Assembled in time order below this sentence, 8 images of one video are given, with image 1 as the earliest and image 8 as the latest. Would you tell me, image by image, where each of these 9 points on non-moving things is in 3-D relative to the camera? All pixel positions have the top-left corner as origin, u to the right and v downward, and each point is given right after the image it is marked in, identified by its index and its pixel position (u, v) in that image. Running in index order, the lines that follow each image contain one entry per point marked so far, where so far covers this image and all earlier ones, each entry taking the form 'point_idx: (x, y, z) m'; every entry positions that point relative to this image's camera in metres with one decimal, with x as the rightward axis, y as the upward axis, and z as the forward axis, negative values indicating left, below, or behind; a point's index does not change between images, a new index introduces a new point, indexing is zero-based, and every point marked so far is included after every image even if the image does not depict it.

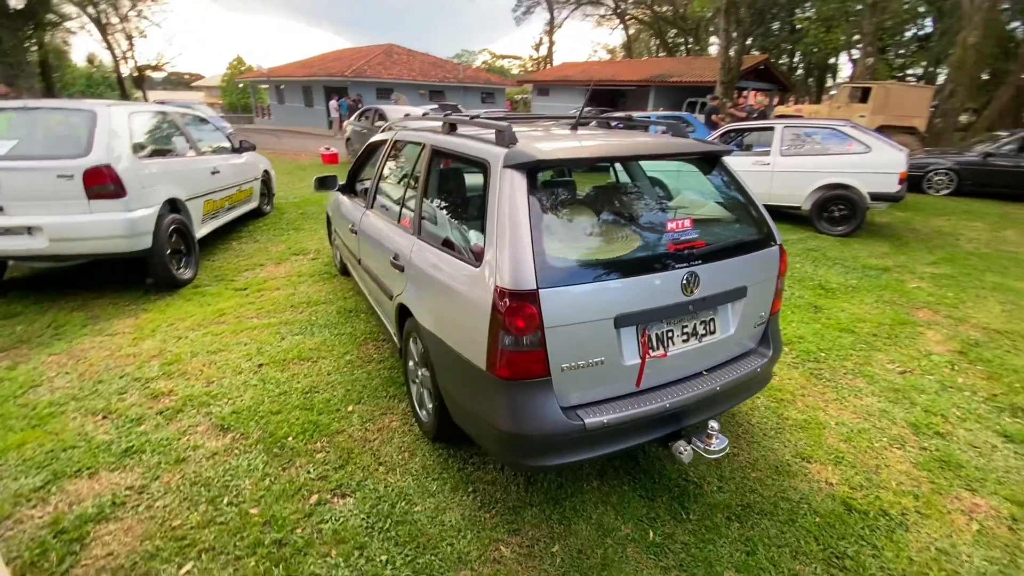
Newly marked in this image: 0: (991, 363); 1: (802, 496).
0: (+3.5, -0.5, +3.5) m
1: (+1.4, -1.0, +2.3) m
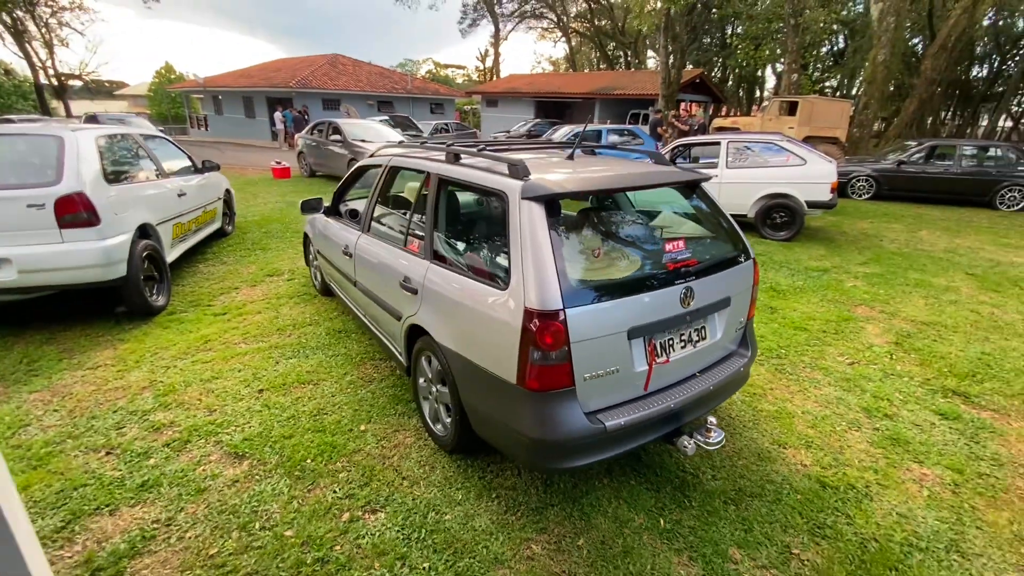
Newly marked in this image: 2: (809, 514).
0: (+3.4, -0.5, +4.0) m
1: (+1.5, -1.0, +2.6) m
2: (+1.5, -1.1, +2.4) m
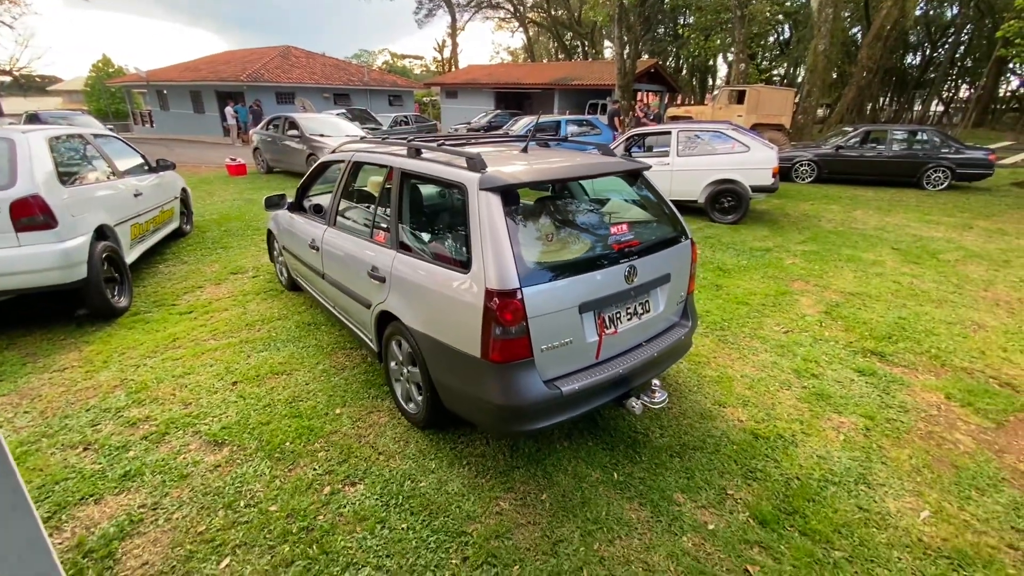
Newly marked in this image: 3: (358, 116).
0: (+3.1, -0.3, +4.5) m
1: (+1.3, -0.9, +2.9) m
2: (+1.3, -1.0, +2.7) m
3: (-6.3, +7.1, +19.7) m
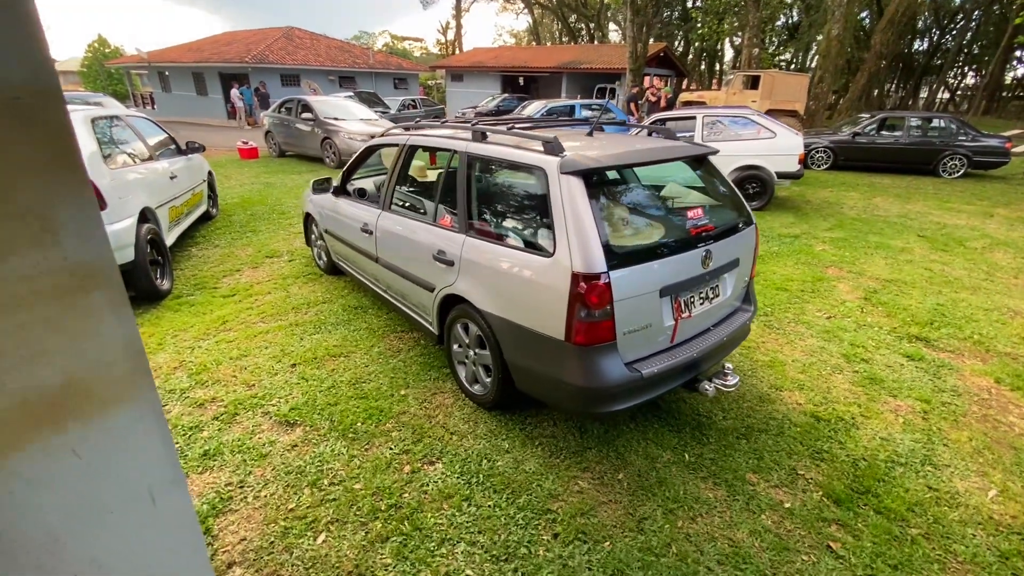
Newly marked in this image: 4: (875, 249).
0: (+3.5, -0.2, +4.5) m
1: (+1.7, -0.8, +3.0) m
2: (+1.7, -0.9, +2.8) m
3: (-5.9, +7.7, +19.5) m
4: (+4.7, +0.5, +6.2) m
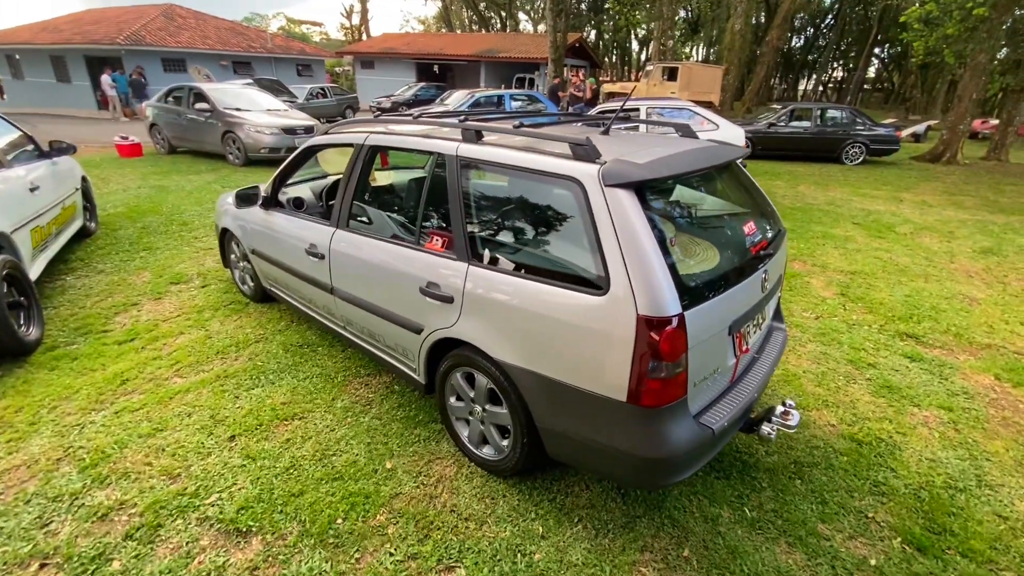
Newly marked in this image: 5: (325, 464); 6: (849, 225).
0: (+3.3, -0.1, +4.5) m
1: (+1.8, -0.9, +2.7) m
2: (+1.8, -1.0, +2.5) m
3: (-8.9, +7.4, +17.6) m
4: (+4.1, +0.7, +6.4) m
5: (-1.0, -0.9, +2.5) m
6: (+5.1, +1.0, +7.2) m
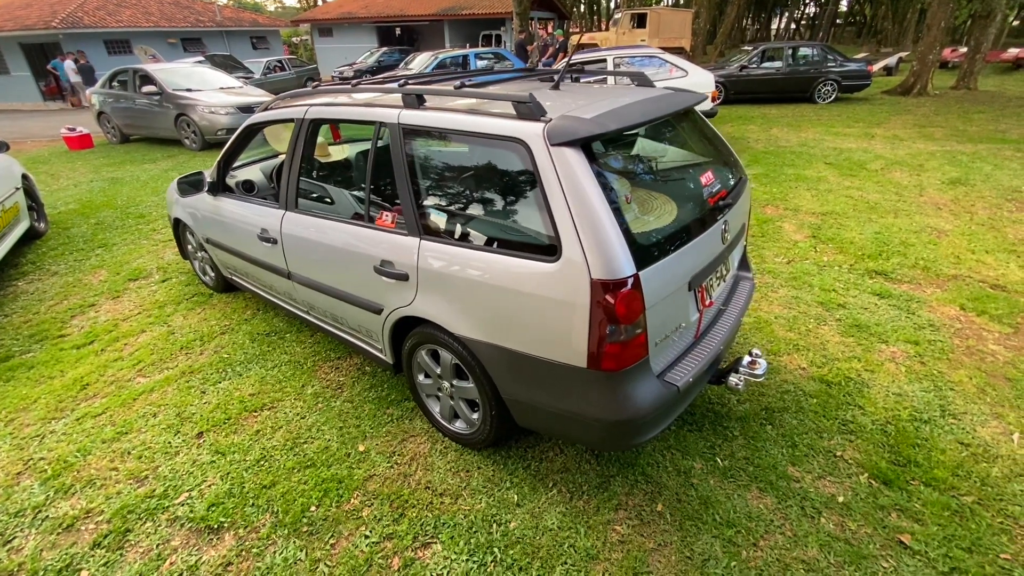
0: (+3.0, +0.5, +4.5) m
1: (+1.6, -0.6, +2.8) m
2: (+1.7, -0.7, +2.5) m
3: (-10.1, +7.8, +16.7) m
4: (+3.8, +1.4, +6.3) m
5: (-1.1, -0.8, +2.4) m
6: (+4.6, +1.8, +7.2) m
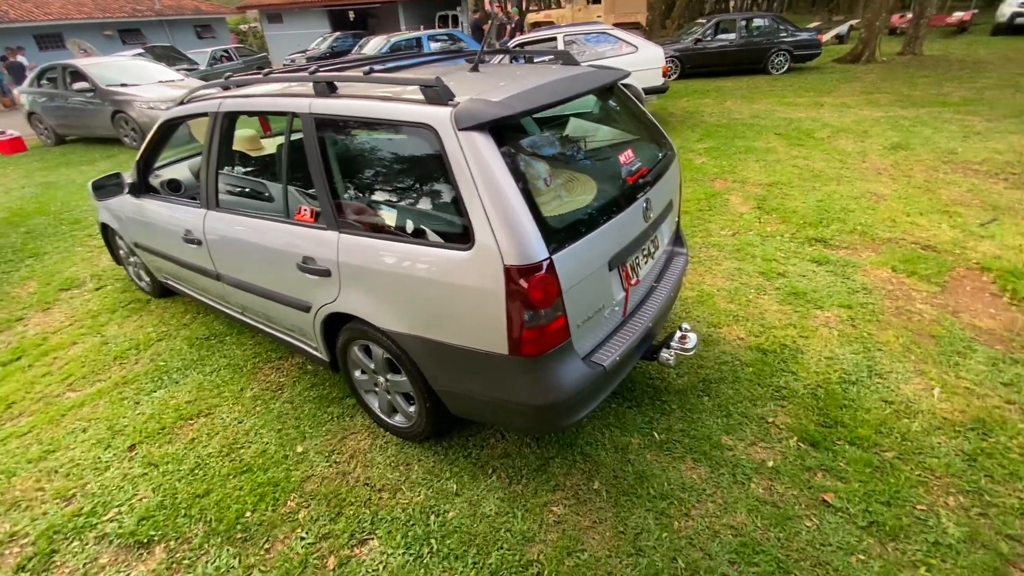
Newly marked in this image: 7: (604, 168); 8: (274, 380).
0: (+2.5, +0.8, +4.6) m
1: (+1.3, -0.4, +2.8) m
2: (+1.4, -0.5, +2.6) m
3: (-11.6, +7.7, +15.9) m
4: (+3.1, +1.8, +6.4) m
5: (-1.4, -0.8, +2.4) m
6: (+3.9, +2.3, +7.3) m
7: (+0.4, +0.5, +2.1) m
8: (-1.4, -0.5, +2.9) m
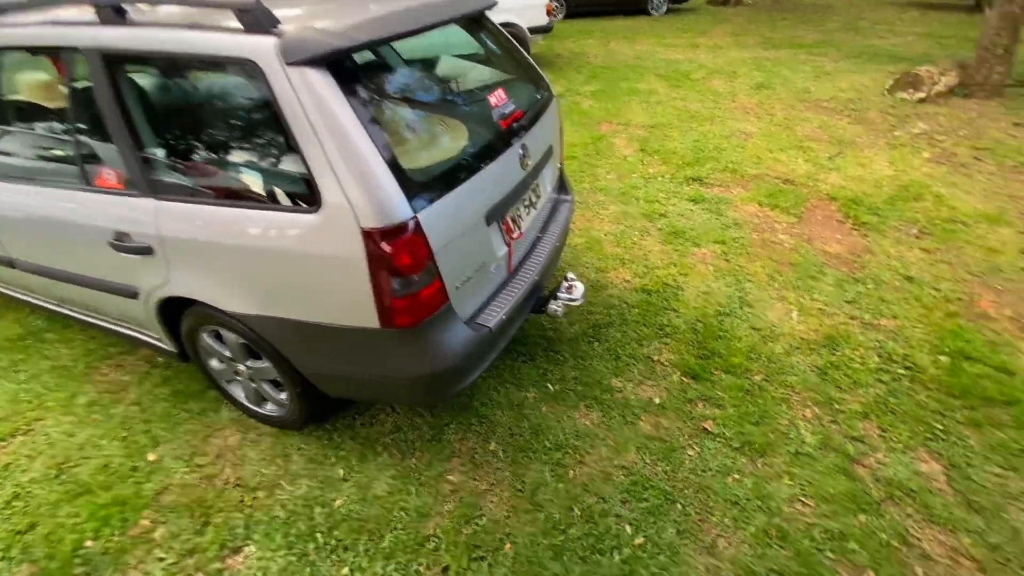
0: (+1.4, +1.3, +4.7) m
1: (+0.6, -0.1, +2.9) m
2: (+0.8, -0.2, +2.7) m
3: (-15.1, +8.0, +12.4) m
4: (+1.6, +2.6, +6.5) m
5: (-1.9, -0.8, +2.0) m
6: (+2.2, +3.3, +7.4) m
7: (-0.2, +0.7, +1.9) m
8: (-2.0, -0.5, +2.4) m
